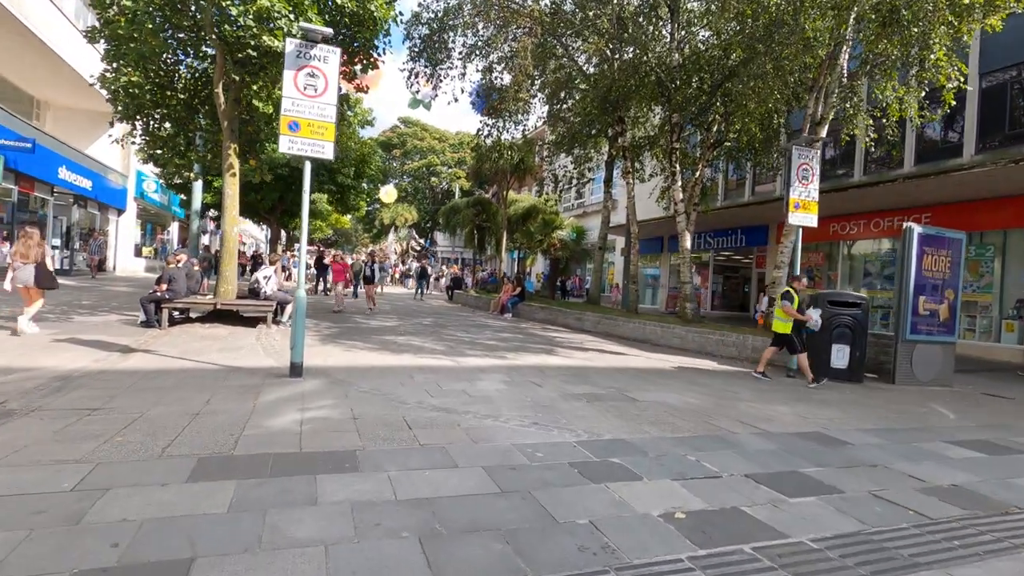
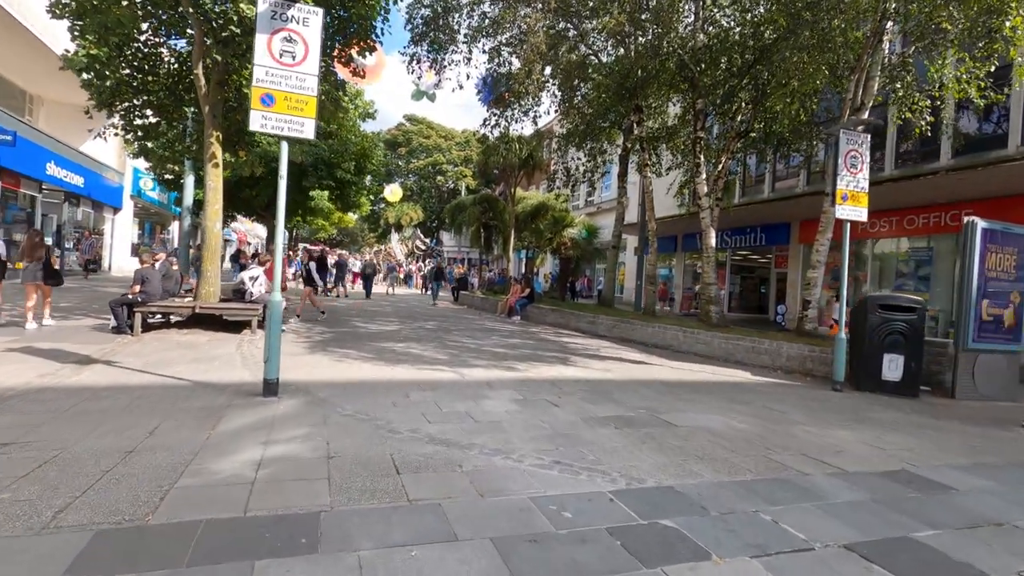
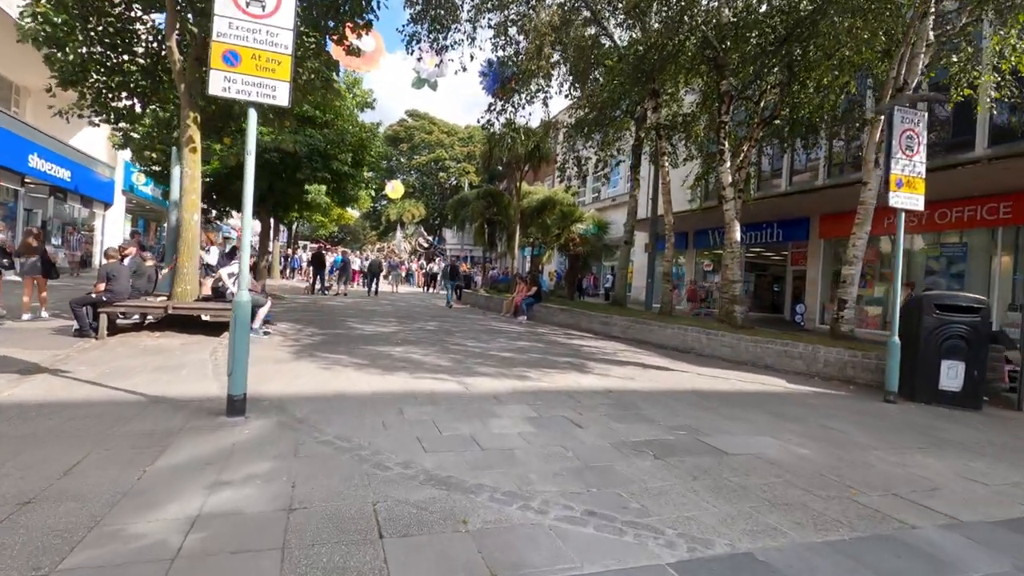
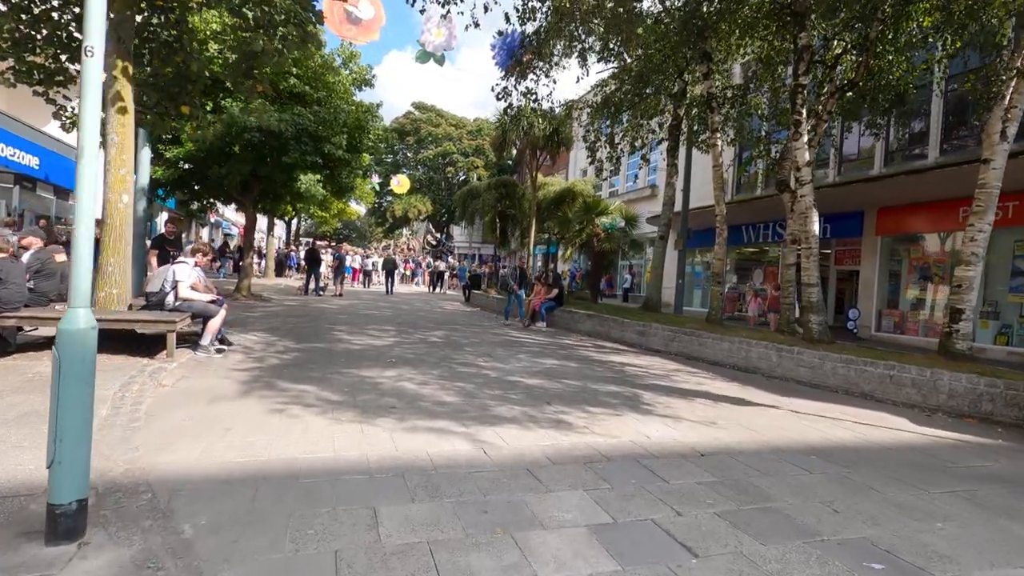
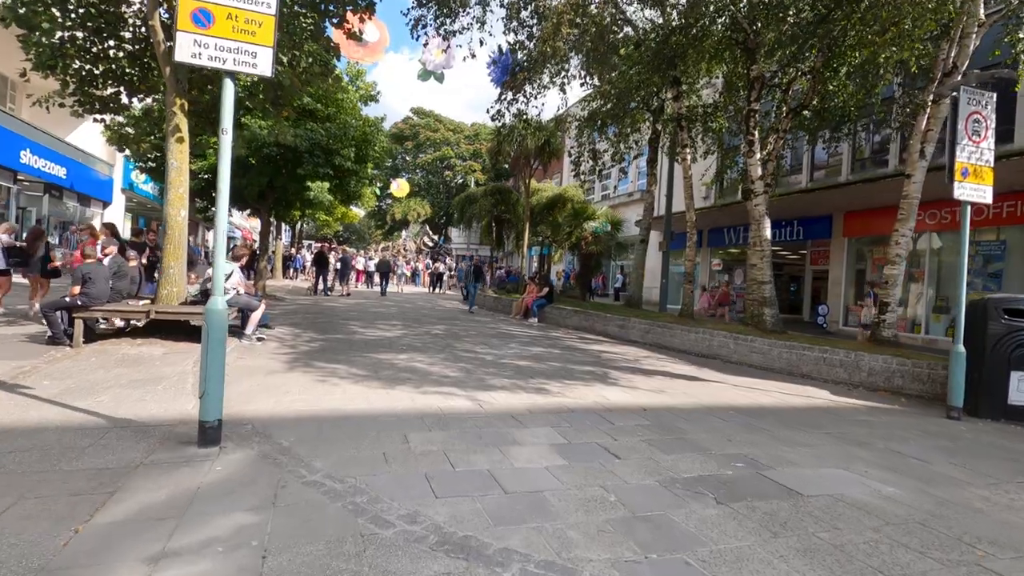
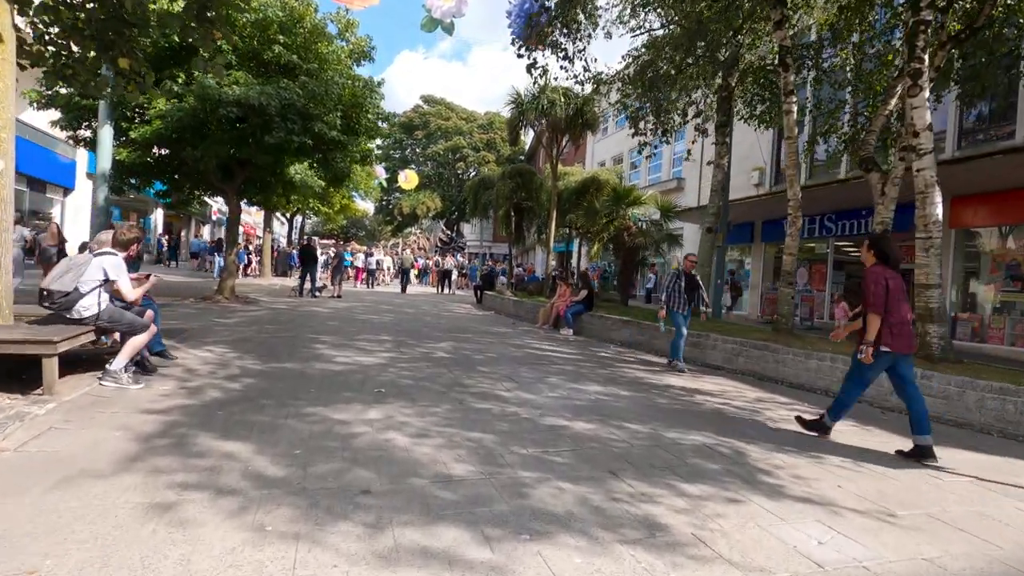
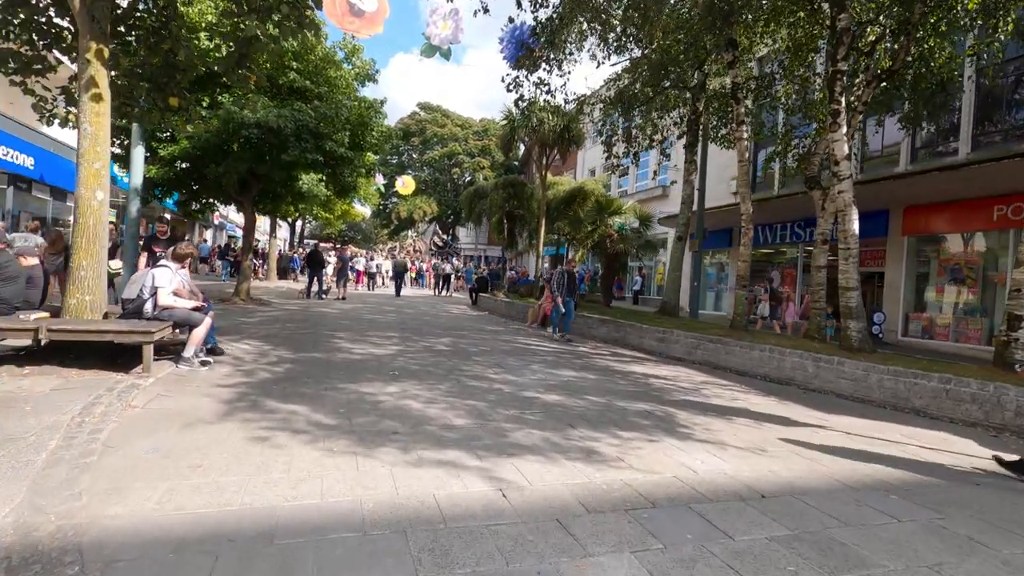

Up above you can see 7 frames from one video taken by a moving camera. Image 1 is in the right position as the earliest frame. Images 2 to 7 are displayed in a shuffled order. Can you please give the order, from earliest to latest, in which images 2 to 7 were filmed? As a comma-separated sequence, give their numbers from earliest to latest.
2, 3, 5, 4, 7, 6
